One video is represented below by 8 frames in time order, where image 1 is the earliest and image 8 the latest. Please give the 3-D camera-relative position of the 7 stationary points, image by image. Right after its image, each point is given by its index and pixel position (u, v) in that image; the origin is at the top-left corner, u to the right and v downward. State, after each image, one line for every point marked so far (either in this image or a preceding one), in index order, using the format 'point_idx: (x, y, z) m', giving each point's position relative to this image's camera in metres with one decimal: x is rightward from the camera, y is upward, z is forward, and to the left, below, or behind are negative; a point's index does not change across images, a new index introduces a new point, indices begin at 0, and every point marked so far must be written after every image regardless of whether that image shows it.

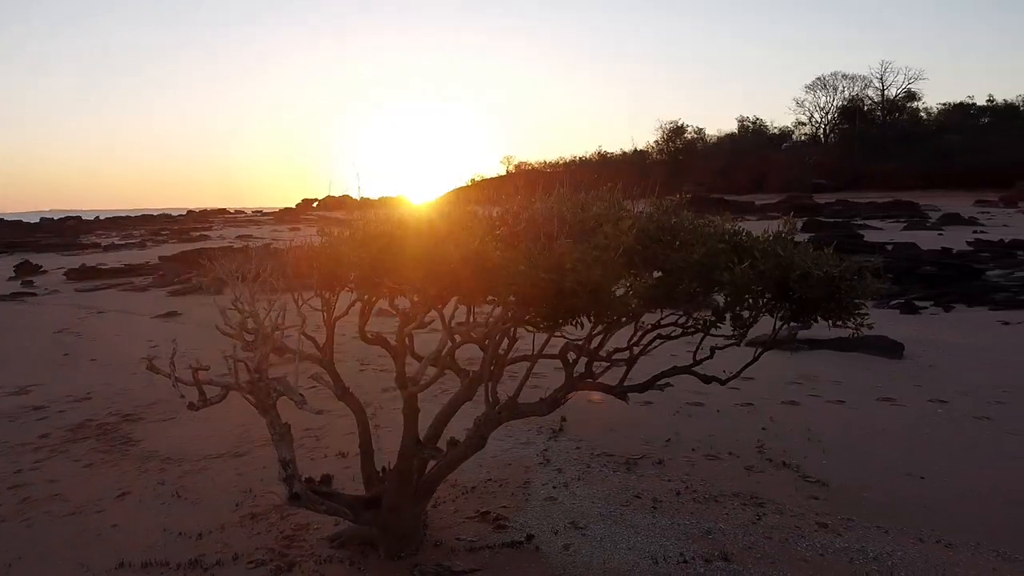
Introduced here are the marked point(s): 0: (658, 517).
0: (+0.7, -1.1, +4.2) m
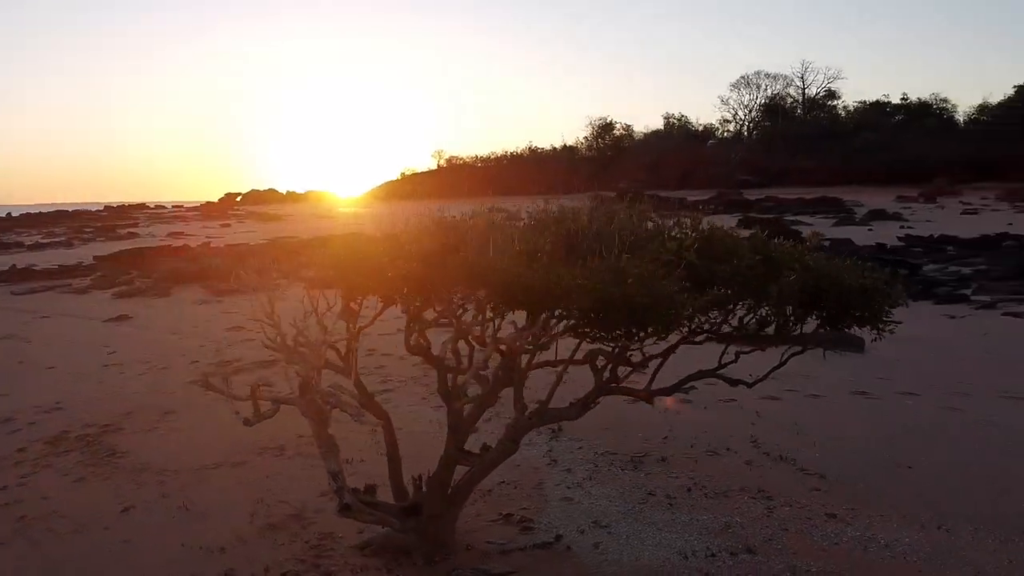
0: (+0.9, -1.2, +4.4) m
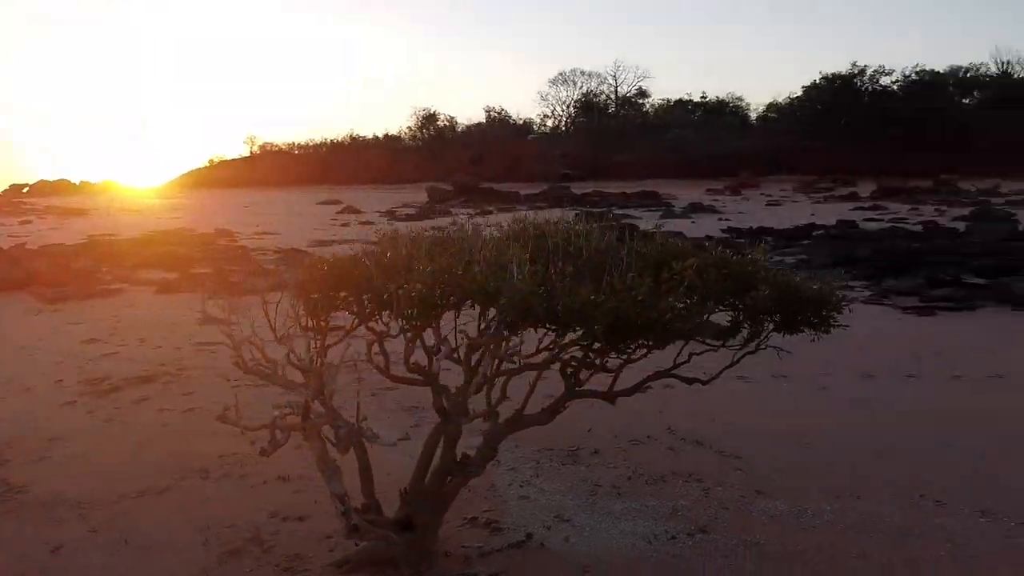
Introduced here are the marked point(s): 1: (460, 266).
0: (+0.7, -1.2, +4.8) m
1: (-0.2, +0.1, +3.7) m
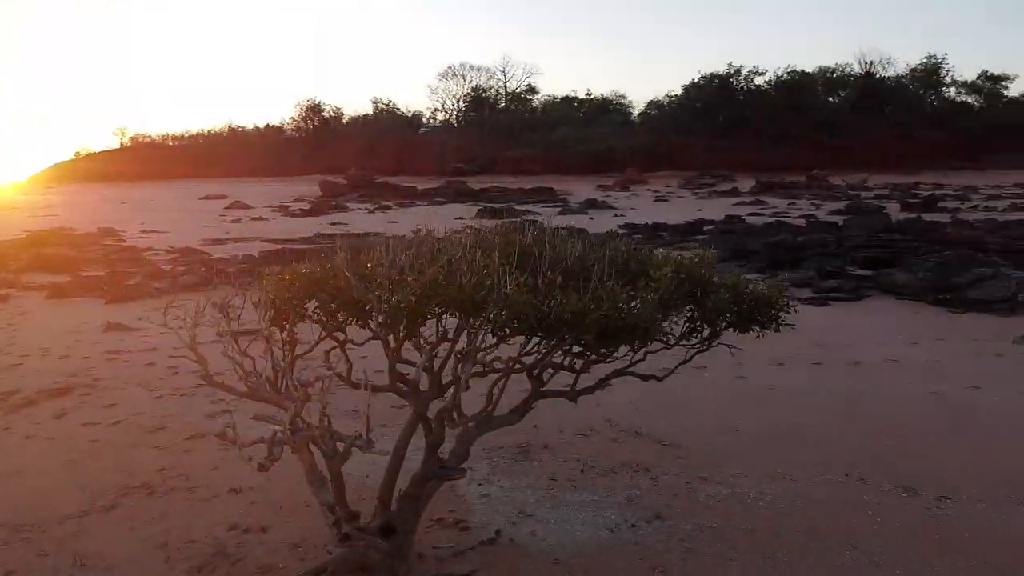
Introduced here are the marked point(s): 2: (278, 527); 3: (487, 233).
0: (+0.4, -1.2, +5.0) m
1: (-0.3, +0.1, +3.8) m
2: (-1.3, -1.4, +4.8) m
3: (-0.1, +0.3, +4.3) m
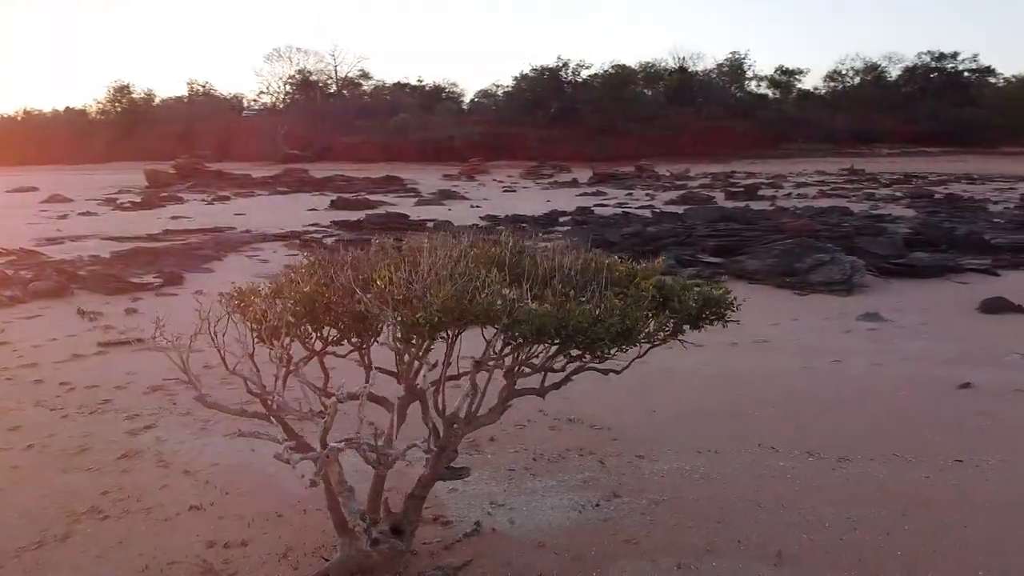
0: (+0.2, -1.3, +5.5) m
1: (-0.3, 0.0, +4.1) m
2: (-1.5, -1.5, +4.9) m
3: (-0.2, +0.2, +4.7) m
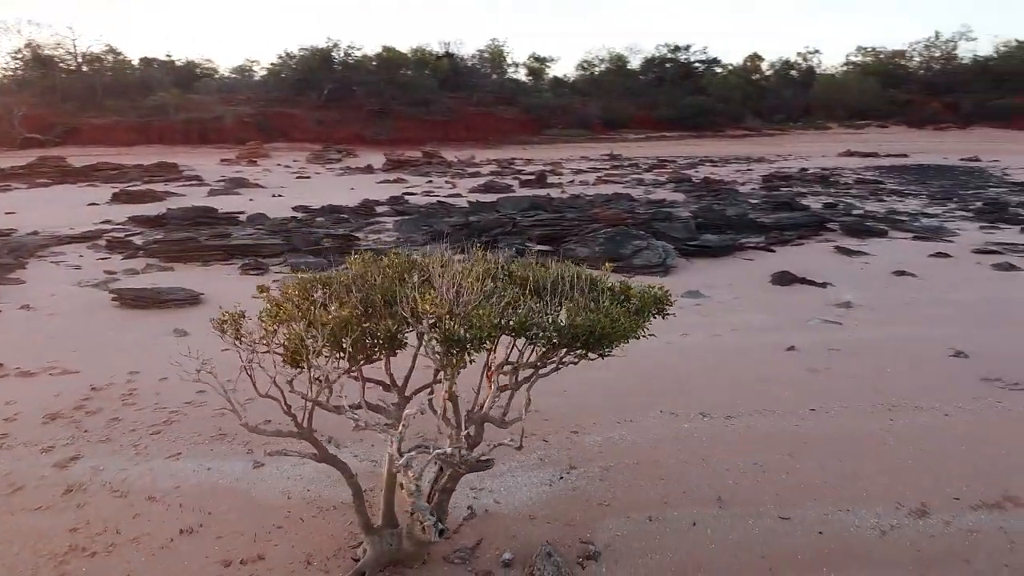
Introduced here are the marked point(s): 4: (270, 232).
0: (-0.1, -1.3, +6.2) m
1: (-0.1, -0.1, +4.7) m
2: (-1.5, -1.6, +5.2) m
3: (-0.3, +0.1, +5.3) m
4: (-4.0, +0.9, +14.1) m
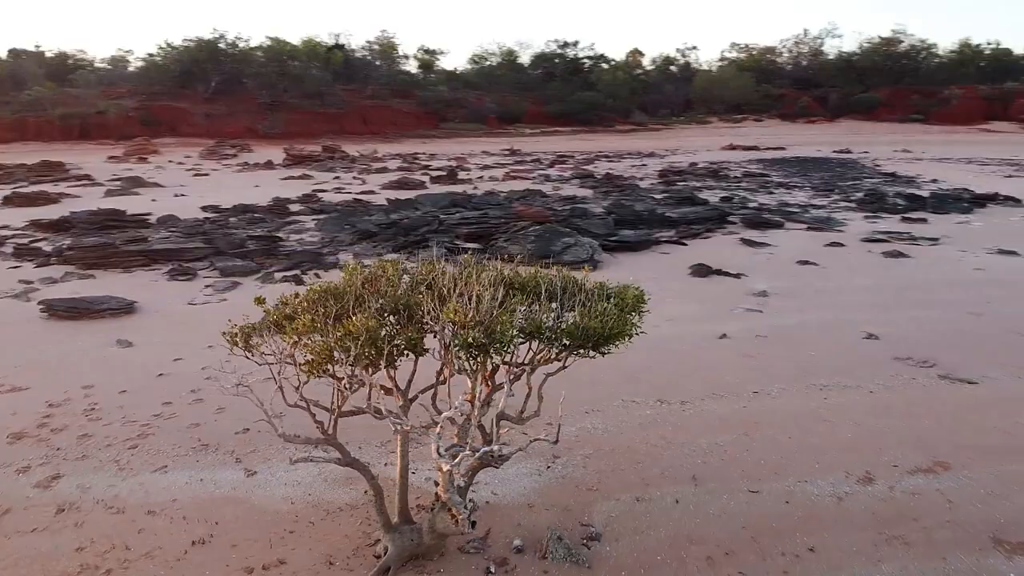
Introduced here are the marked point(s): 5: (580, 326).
0: (-0.2, -1.3, +6.6) m
1: (-0.1, -0.2, +5.1) m
2: (-1.4, -1.7, +5.4) m
3: (-0.3, +0.1, +5.6) m
4: (-5.3, +0.9, +13.8) m
5: (+0.4, -0.3, +5.1) m
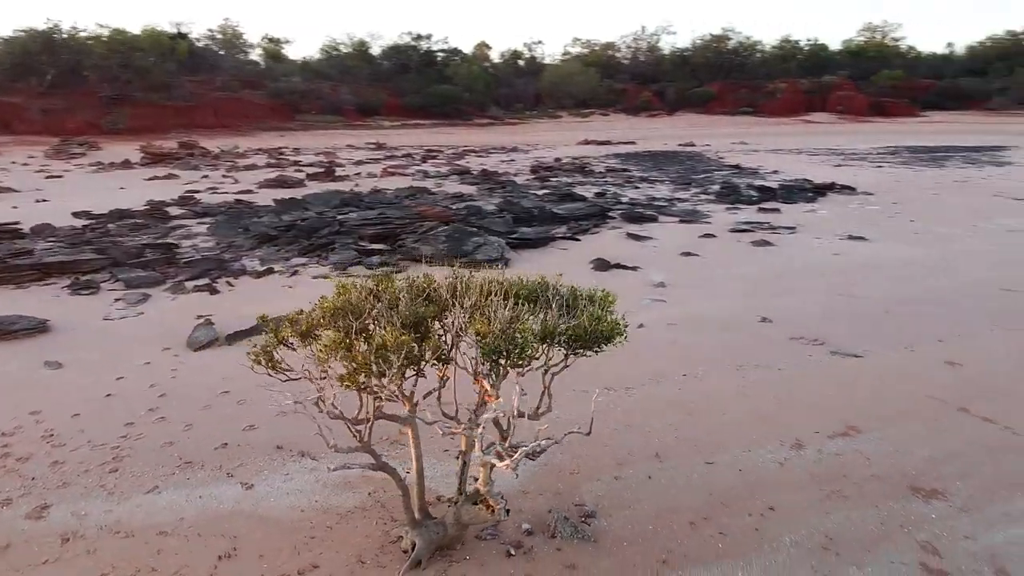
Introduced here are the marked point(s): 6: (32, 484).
0: (-0.3, -1.4, +7.1) m
1: (0.0, -0.2, +5.6) m
2: (-1.3, -1.8, +5.7) m
3: (-0.3, 0.0, +6.1) m
4: (-6.8, +0.7, +13.1) m
5: (+0.5, -0.3, +5.7) m
6: (-3.7, -1.5, +6.5) m
